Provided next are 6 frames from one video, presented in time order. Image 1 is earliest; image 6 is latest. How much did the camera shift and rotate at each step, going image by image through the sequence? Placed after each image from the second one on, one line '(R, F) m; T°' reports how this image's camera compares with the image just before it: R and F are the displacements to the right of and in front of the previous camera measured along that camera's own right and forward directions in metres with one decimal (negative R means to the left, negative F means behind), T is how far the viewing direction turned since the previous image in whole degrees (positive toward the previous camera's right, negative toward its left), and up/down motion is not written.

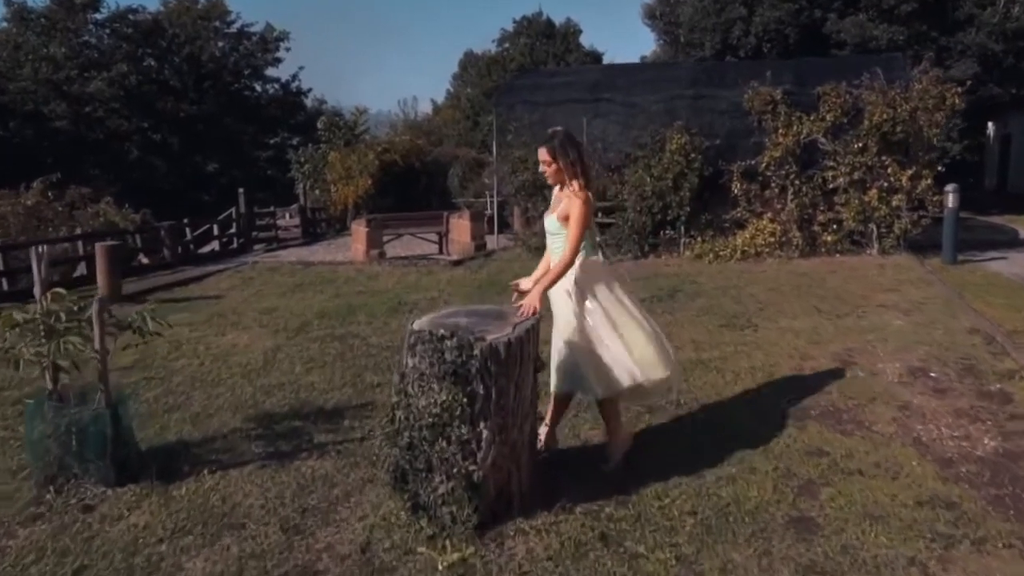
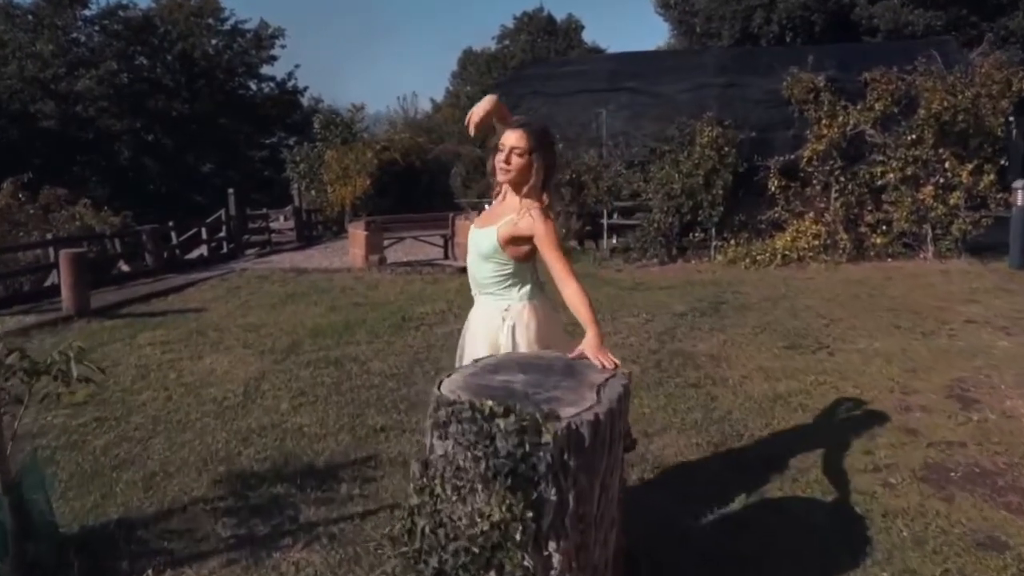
(-0.2, +1.4) m; 0°
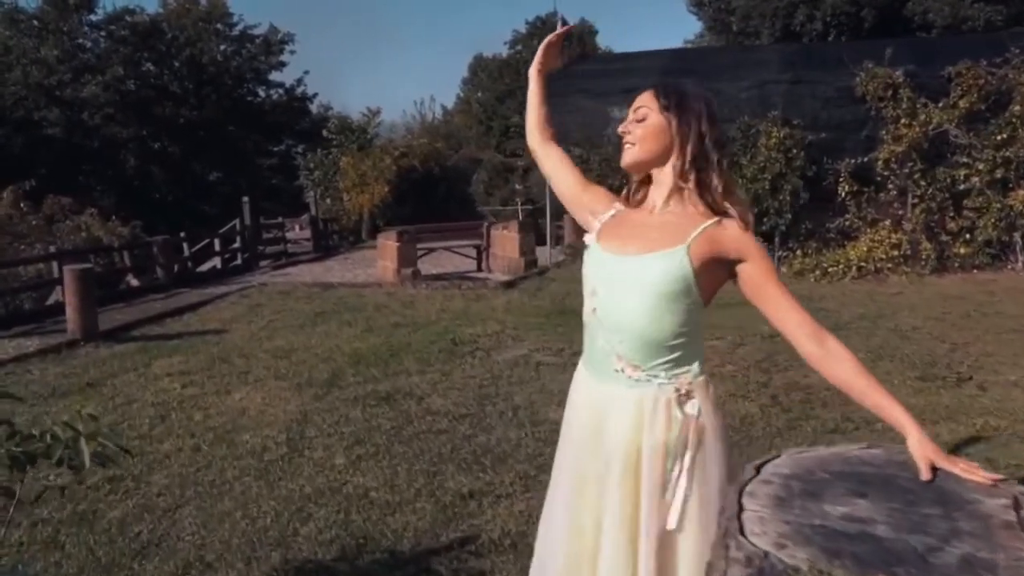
(-0.5, +1.2) m; 0°
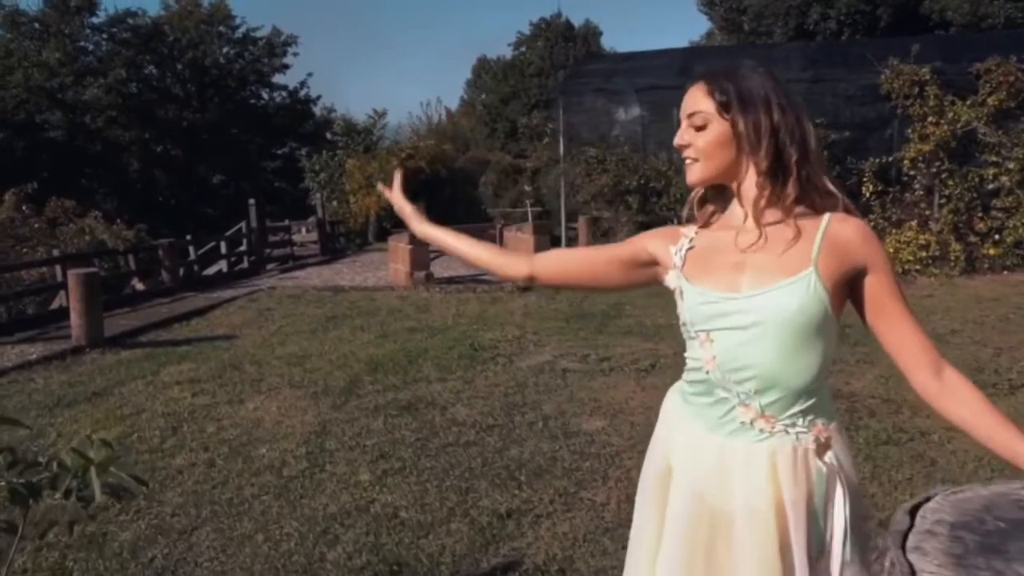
(-0.2, +0.3) m; 0°
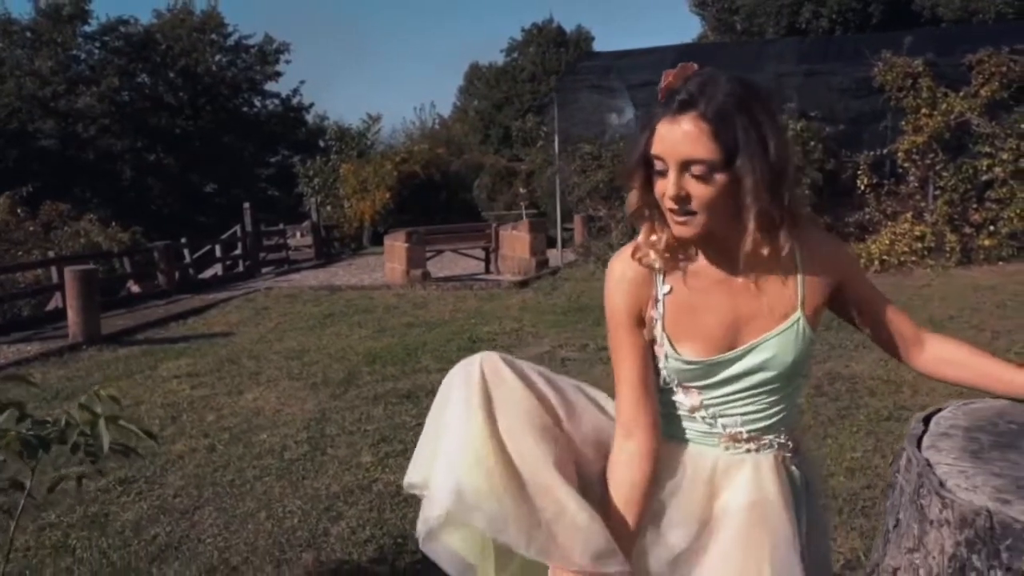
(0.0, 0.0) m; 0°
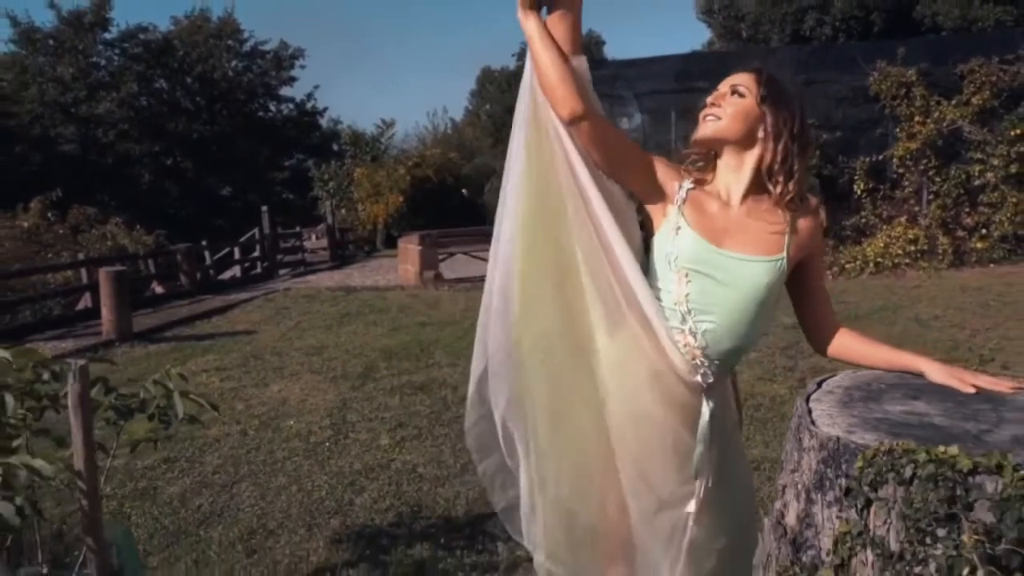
(0.0, -0.5) m; -1°
